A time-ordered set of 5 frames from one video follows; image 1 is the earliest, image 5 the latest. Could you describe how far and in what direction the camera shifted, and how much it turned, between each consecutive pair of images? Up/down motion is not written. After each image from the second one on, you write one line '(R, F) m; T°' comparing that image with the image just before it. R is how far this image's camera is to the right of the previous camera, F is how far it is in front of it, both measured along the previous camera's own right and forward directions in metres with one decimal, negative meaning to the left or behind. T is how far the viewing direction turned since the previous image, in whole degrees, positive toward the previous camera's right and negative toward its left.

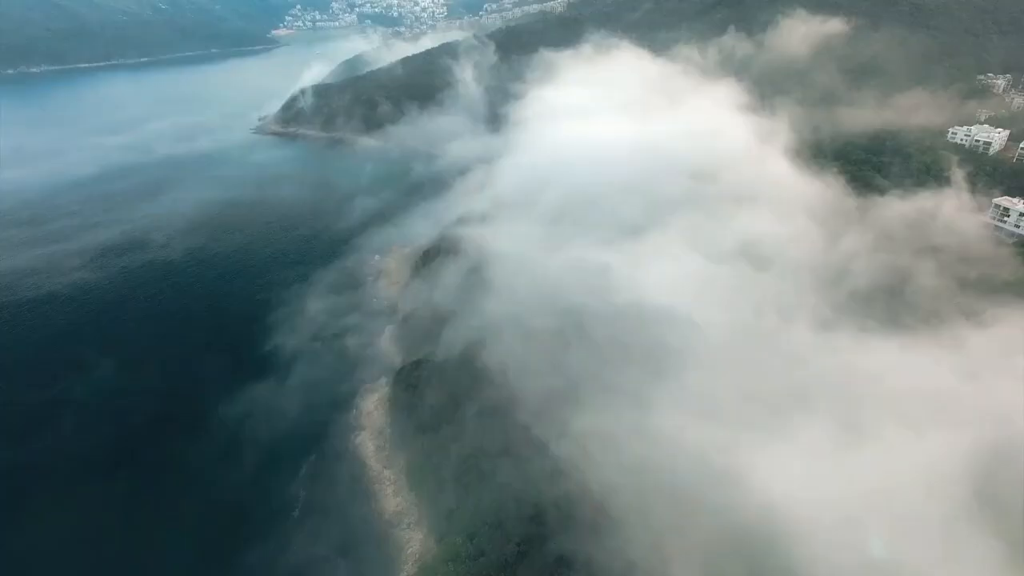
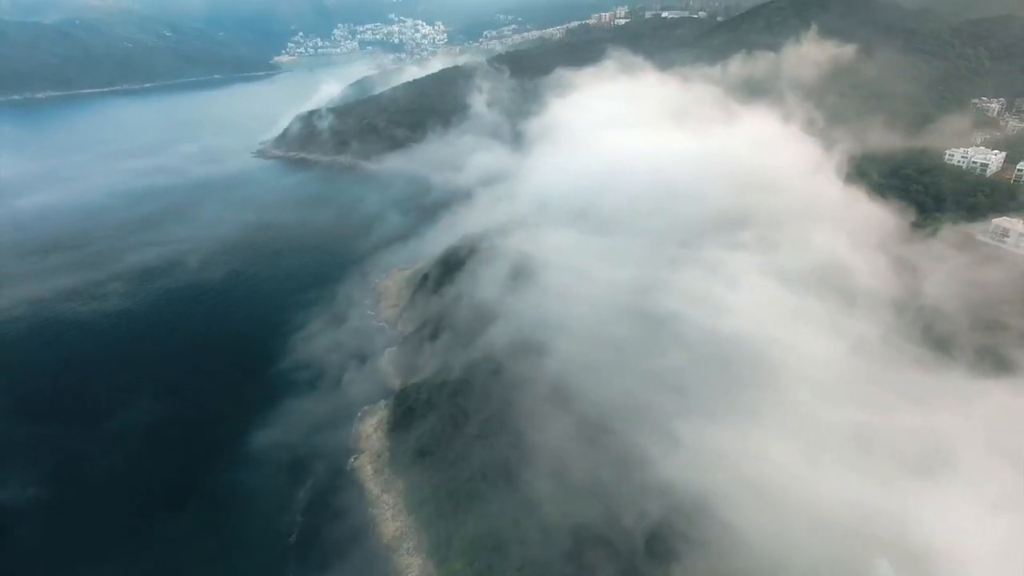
(-1.5, -0.1) m; +1°
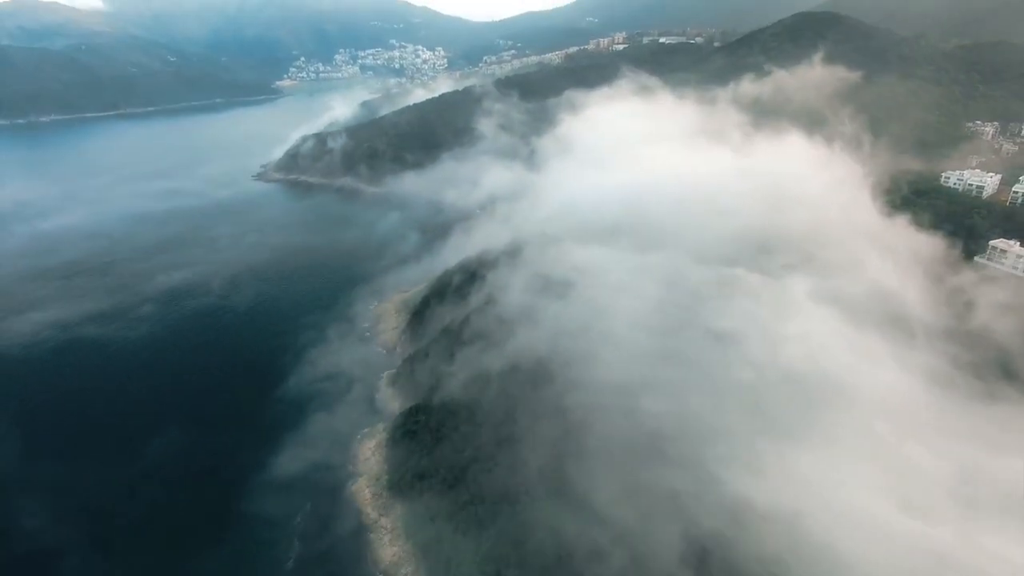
(-0.3, -0.1) m; 0°
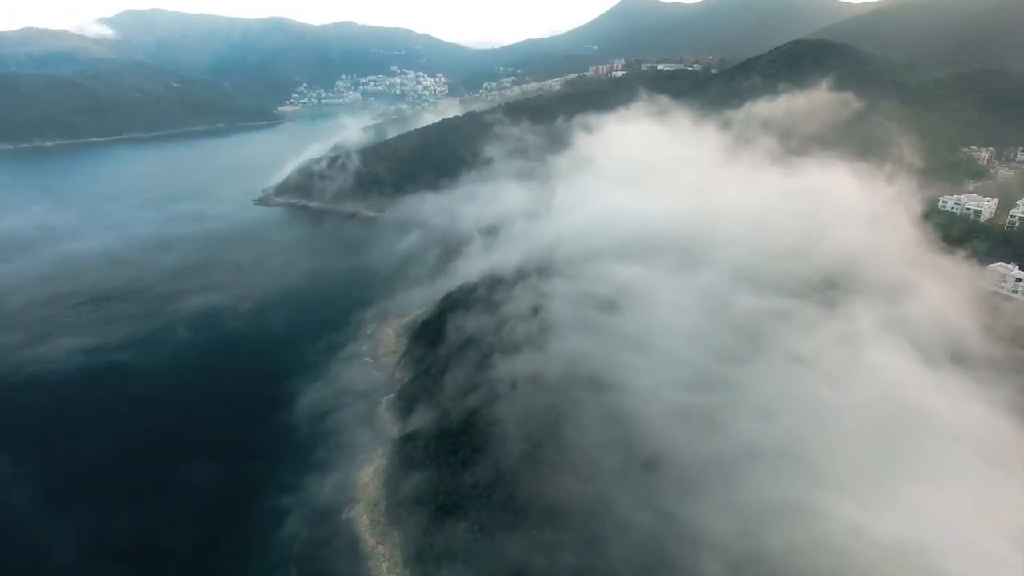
(+0.5, +0.1) m; 0°
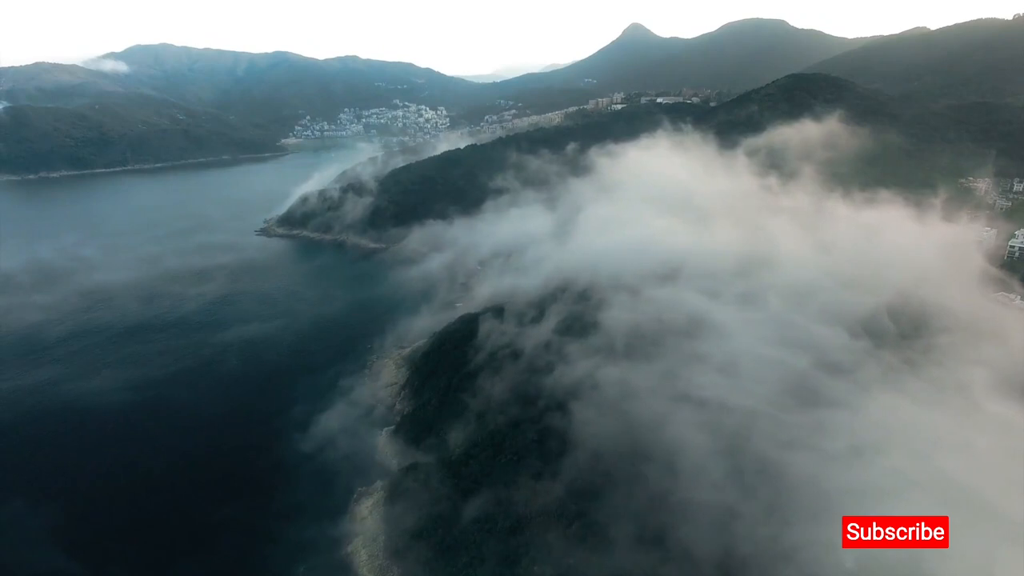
(-2.5, 0.0) m; +1°
